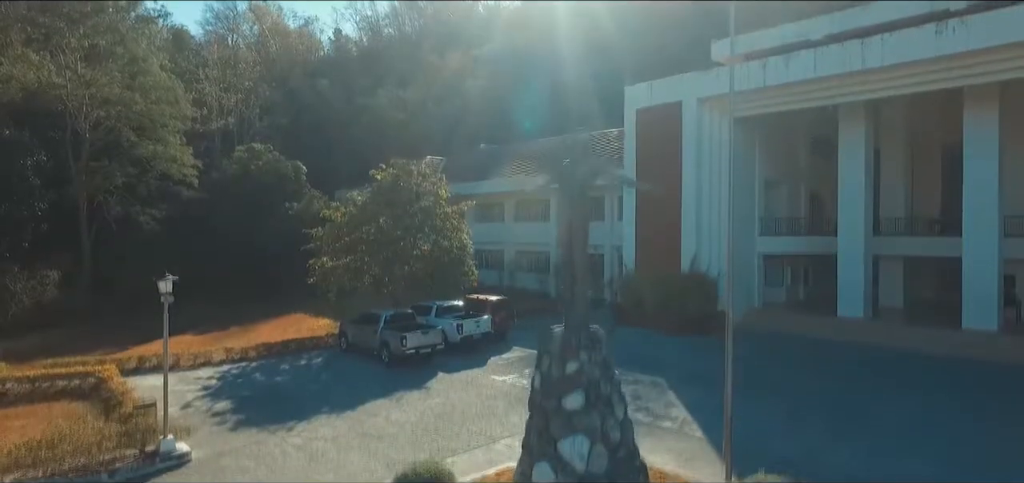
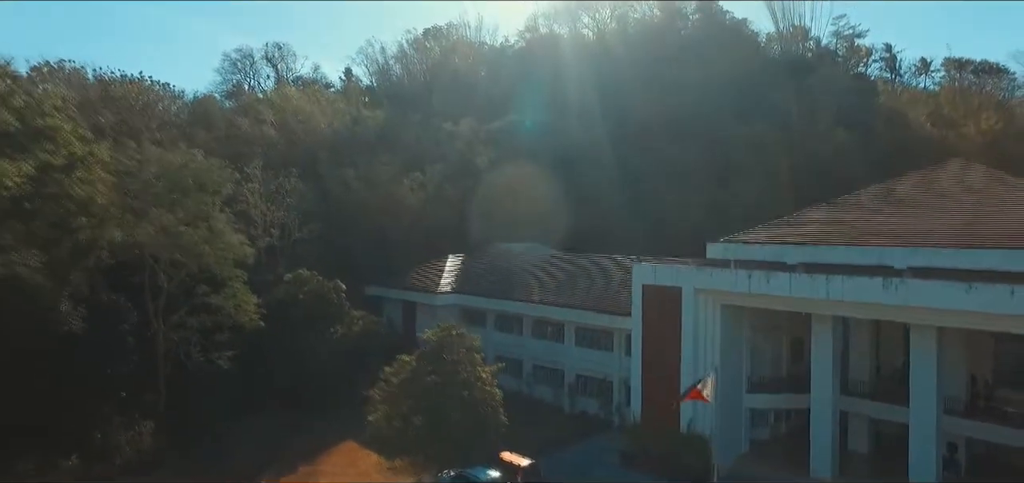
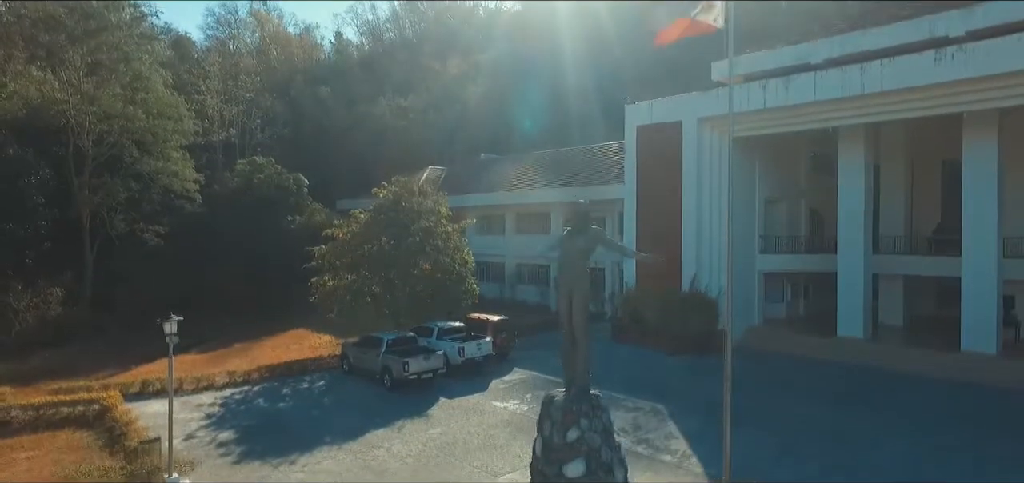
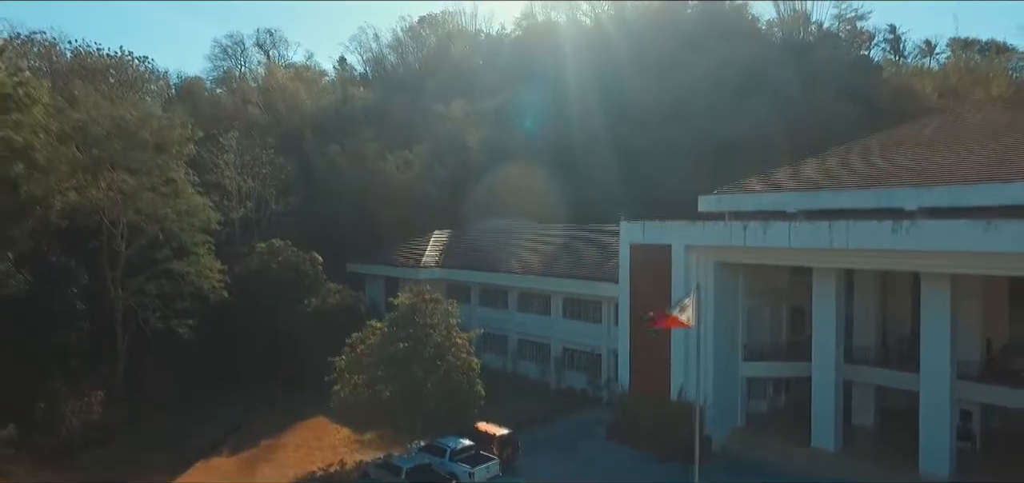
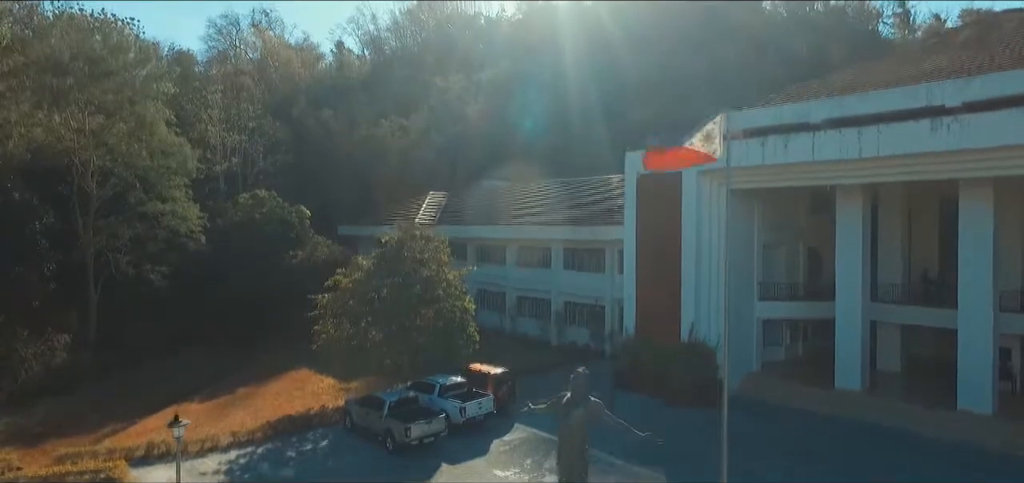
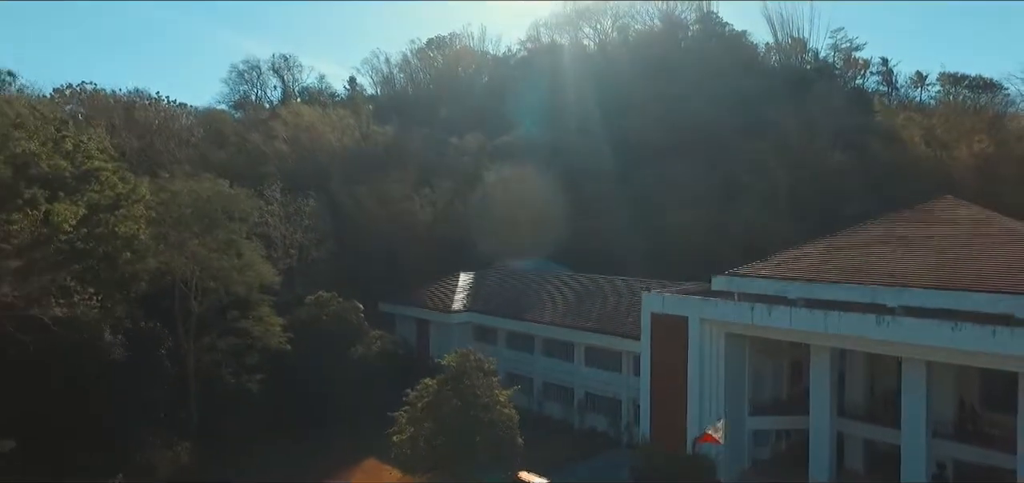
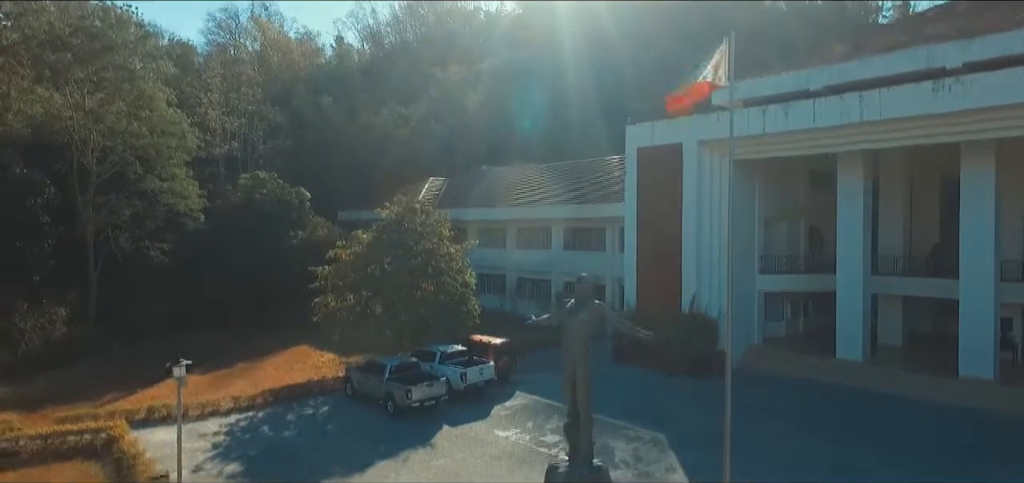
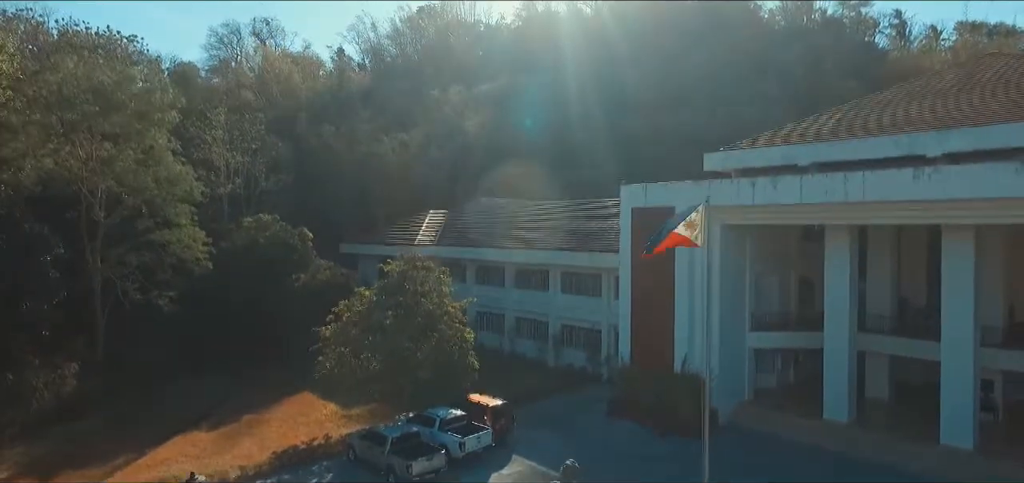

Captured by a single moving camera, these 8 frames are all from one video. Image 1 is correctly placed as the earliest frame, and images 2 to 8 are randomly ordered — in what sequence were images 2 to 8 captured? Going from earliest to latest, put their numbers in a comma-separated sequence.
3, 7, 5, 8, 4, 2, 6
